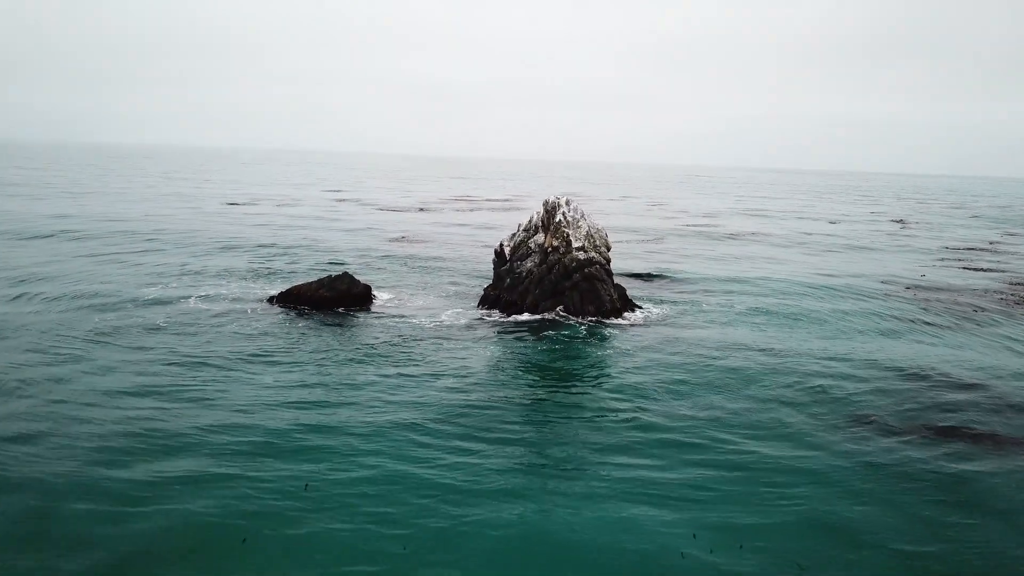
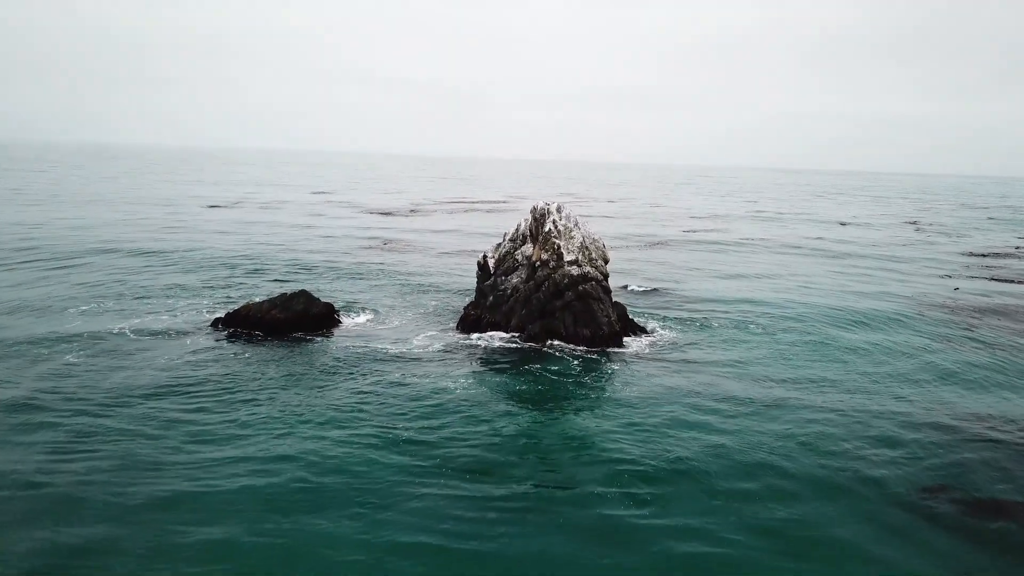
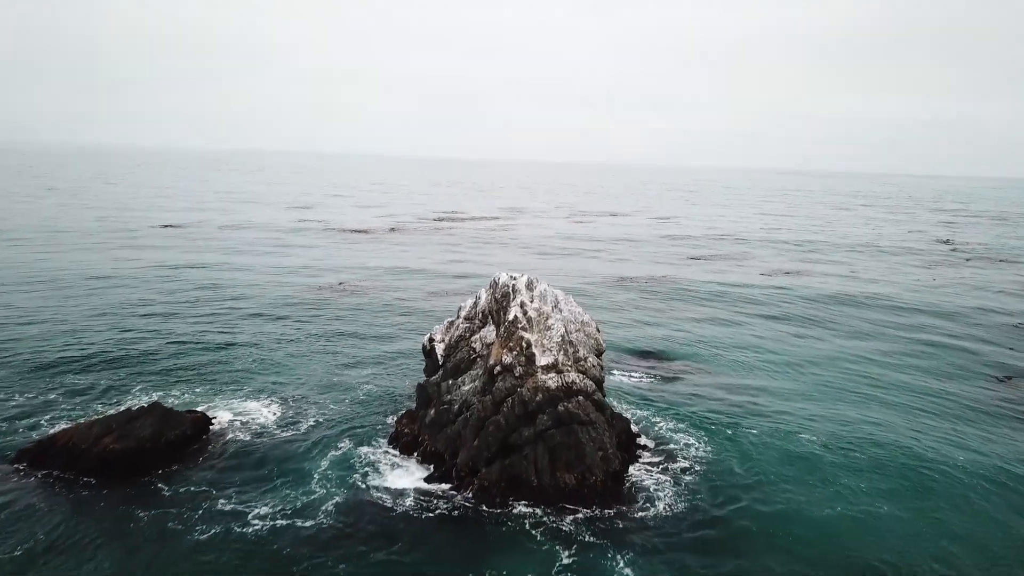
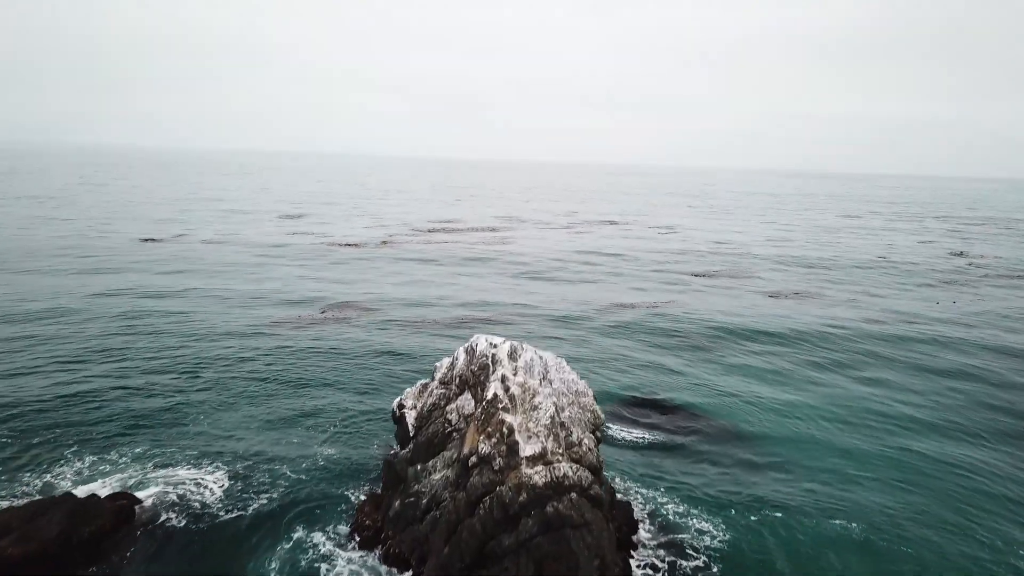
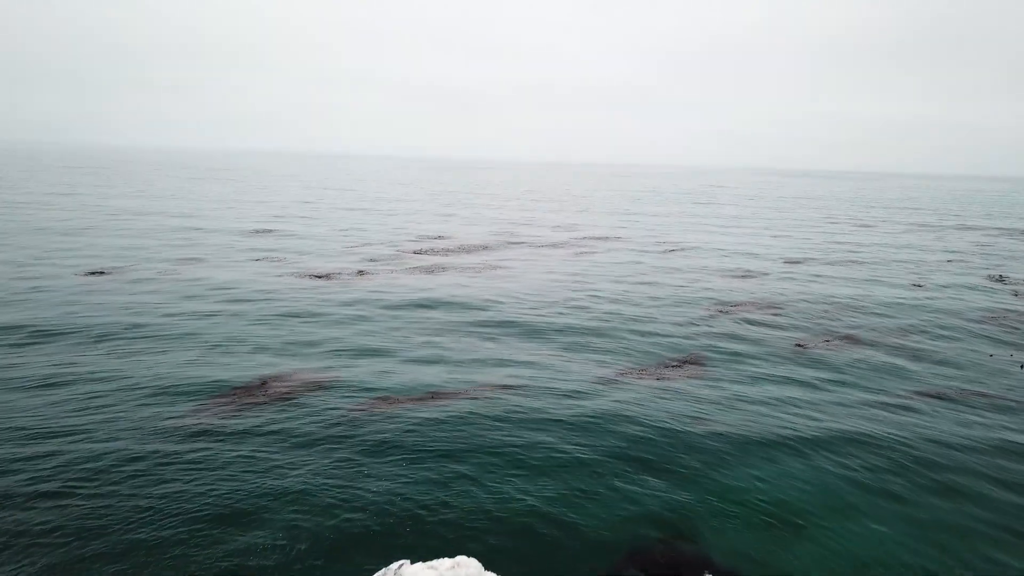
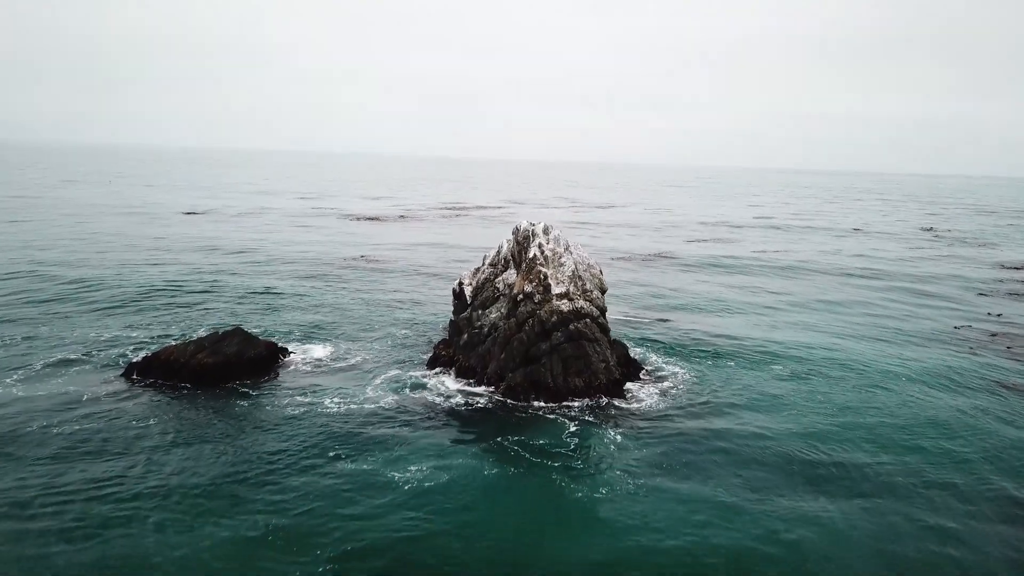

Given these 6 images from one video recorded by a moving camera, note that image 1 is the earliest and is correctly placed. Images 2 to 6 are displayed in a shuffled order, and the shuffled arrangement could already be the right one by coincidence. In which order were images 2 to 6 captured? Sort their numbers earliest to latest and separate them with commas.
2, 6, 3, 4, 5
